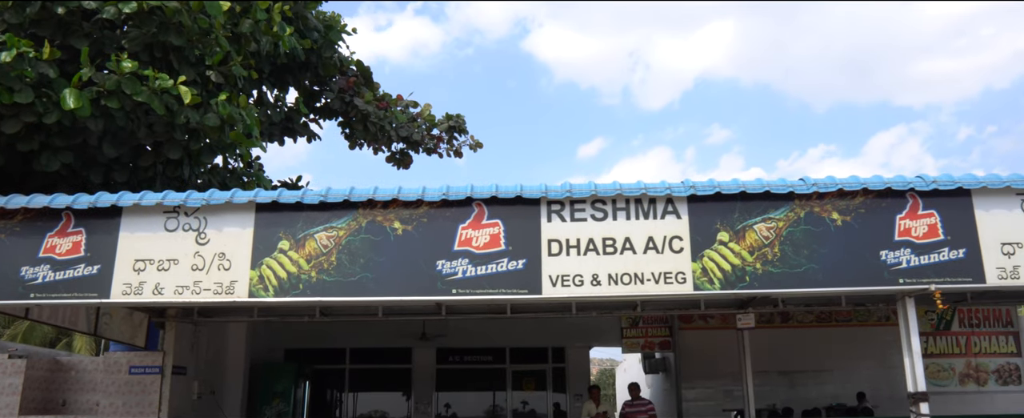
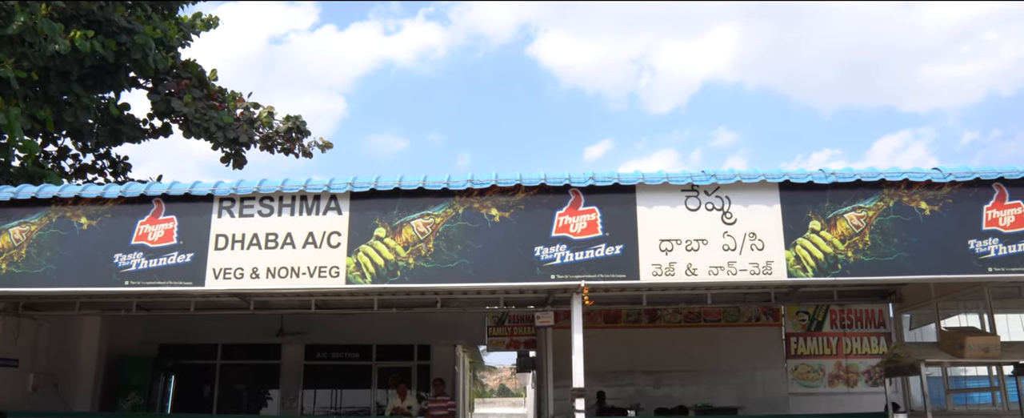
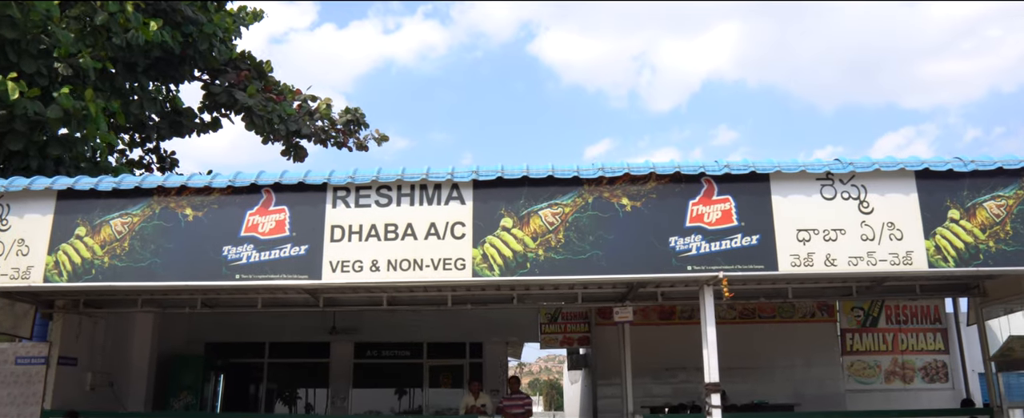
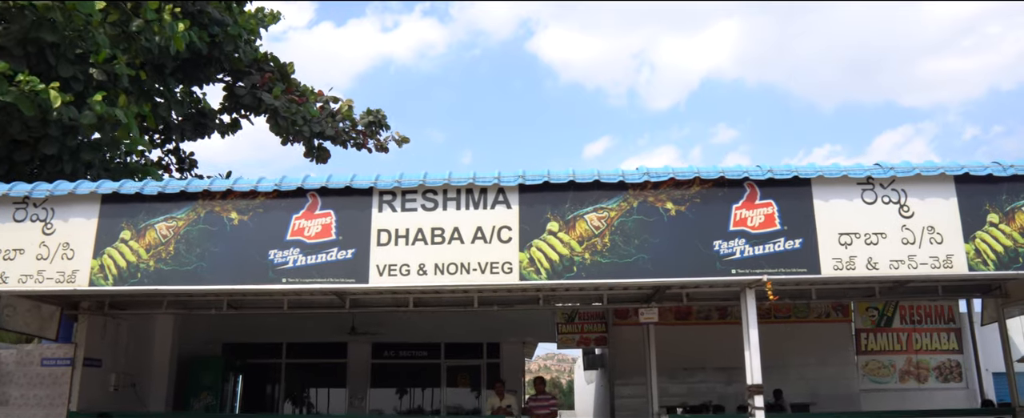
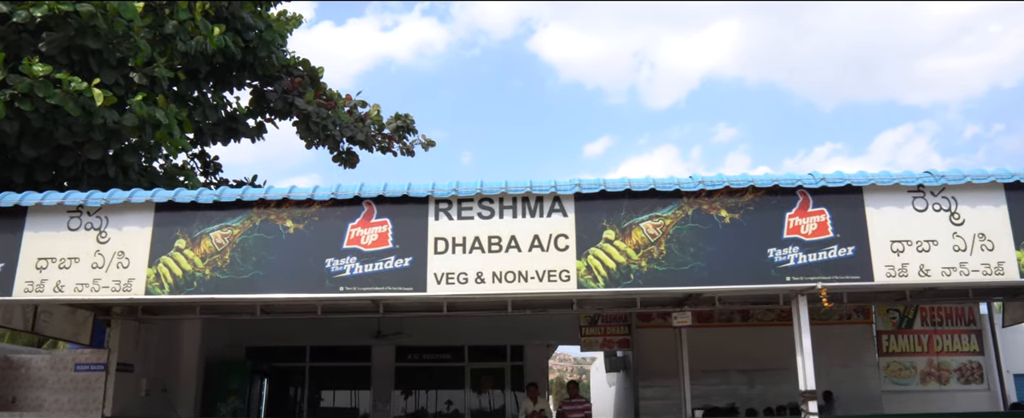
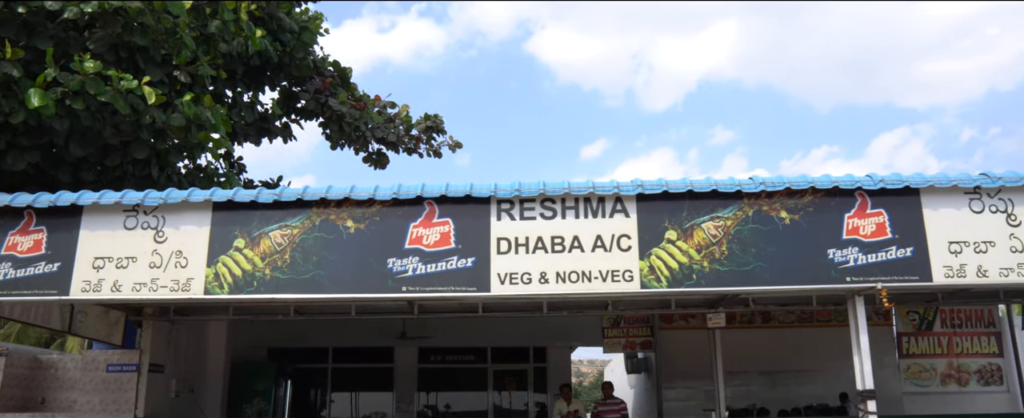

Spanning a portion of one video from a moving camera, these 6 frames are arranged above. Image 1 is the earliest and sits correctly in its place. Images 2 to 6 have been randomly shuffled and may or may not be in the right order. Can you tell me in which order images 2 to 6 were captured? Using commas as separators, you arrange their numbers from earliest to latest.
6, 5, 4, 3, 2
